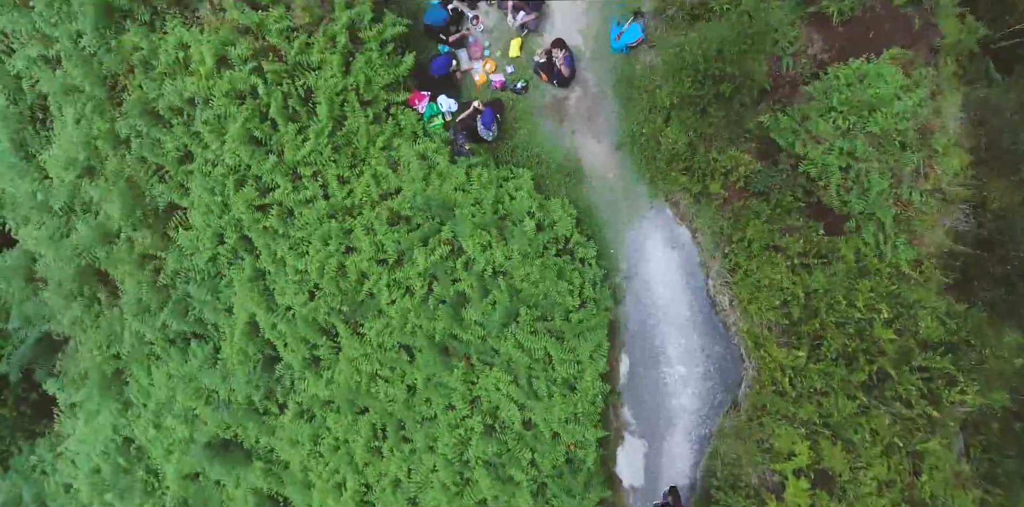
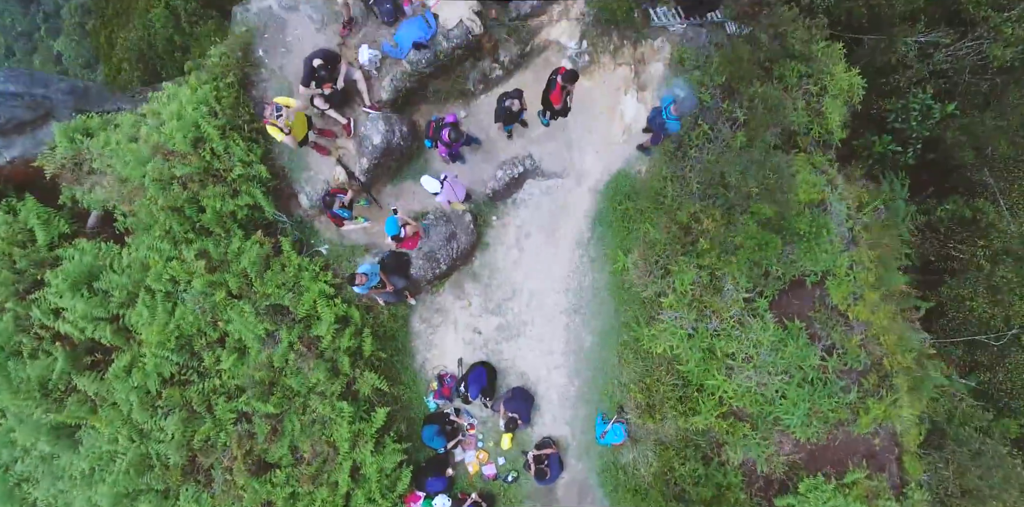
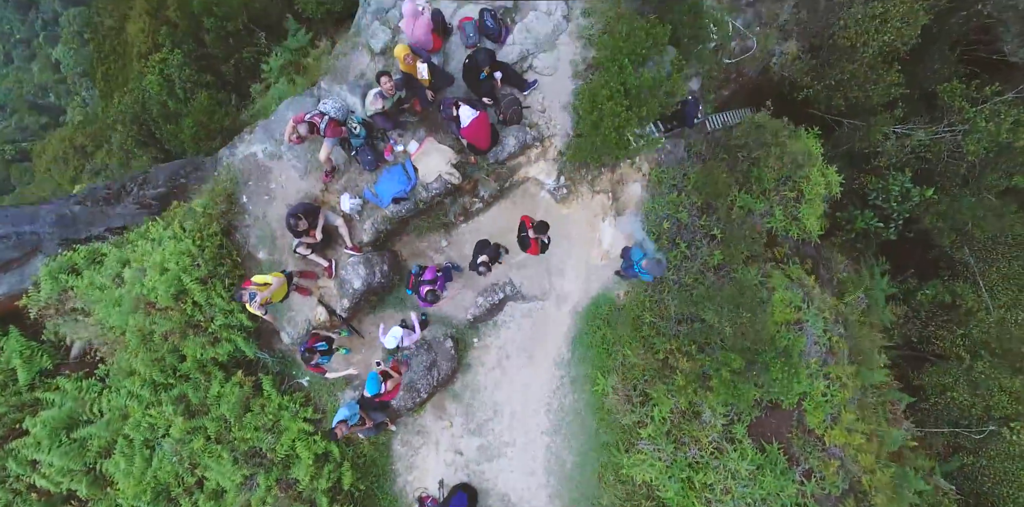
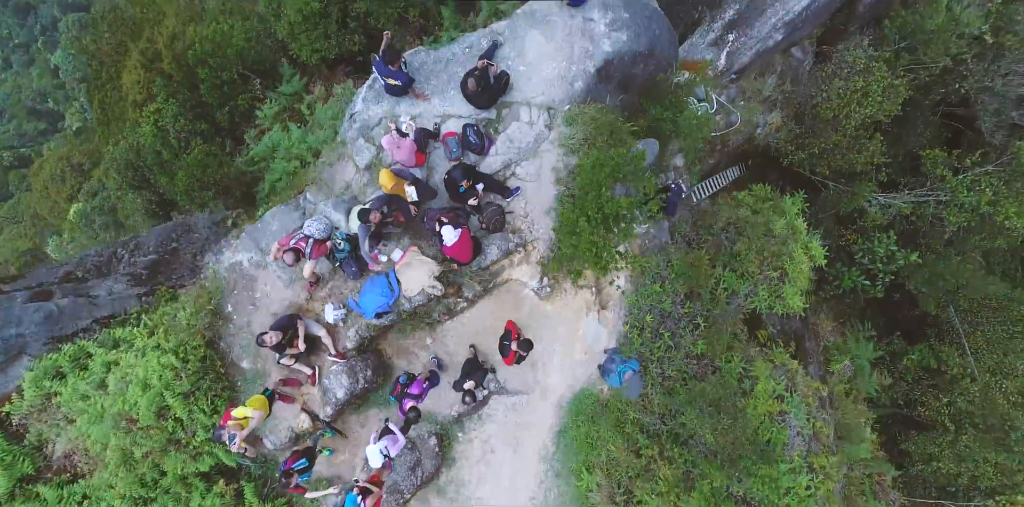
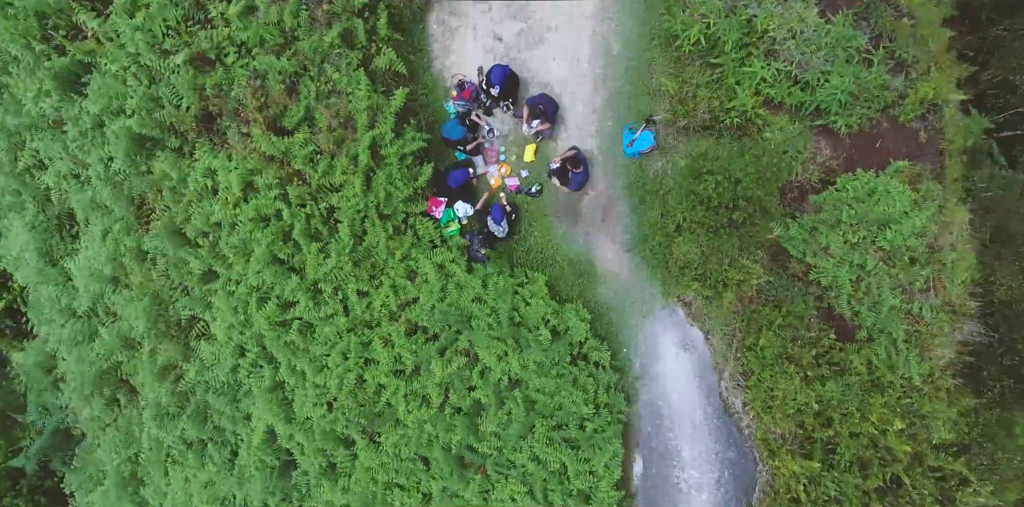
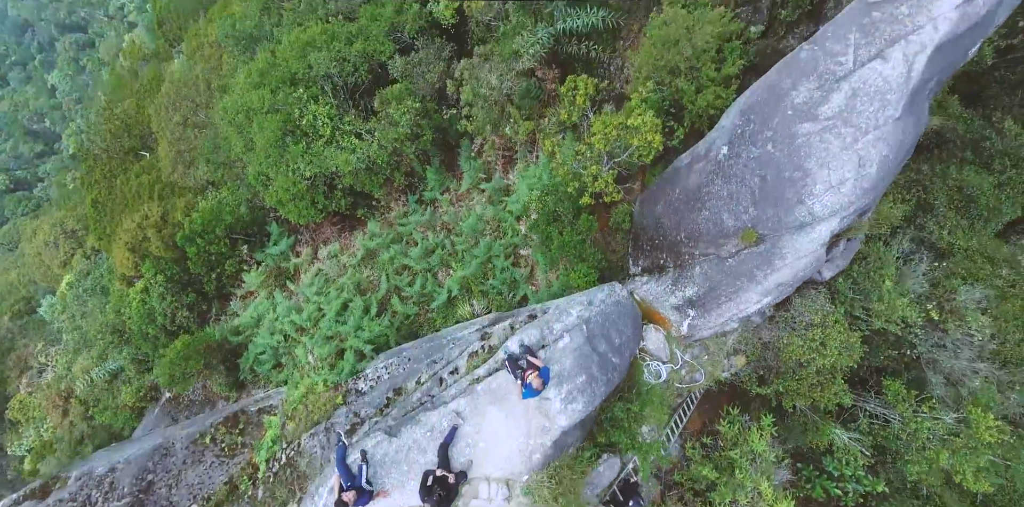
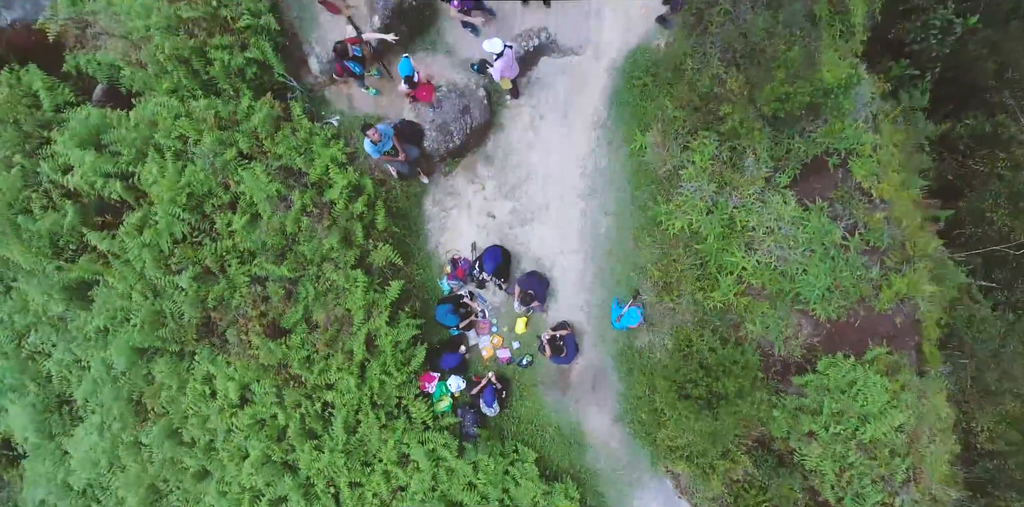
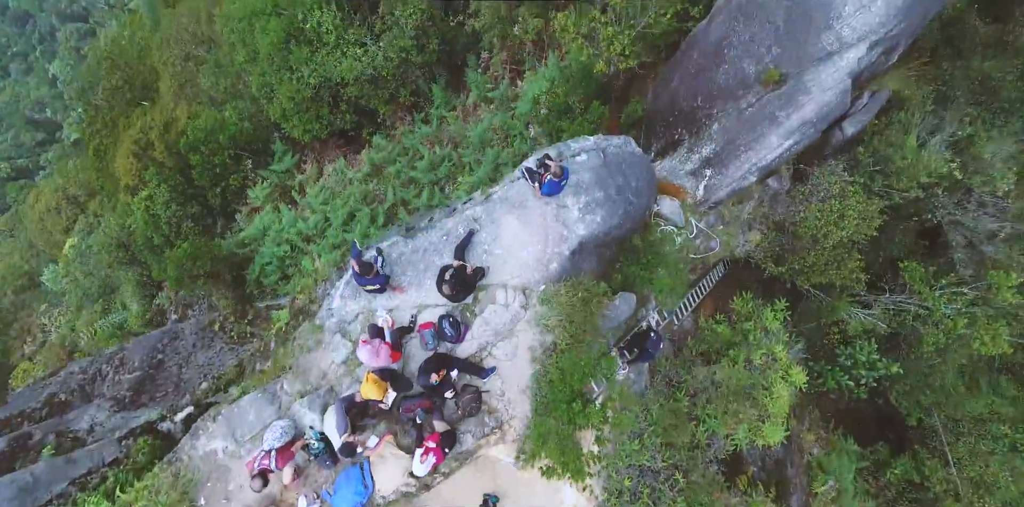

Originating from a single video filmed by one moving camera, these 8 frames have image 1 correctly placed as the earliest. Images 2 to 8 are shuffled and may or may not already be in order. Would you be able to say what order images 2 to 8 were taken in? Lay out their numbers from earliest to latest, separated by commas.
5, 7, 2, 3, 4, 8, 6
